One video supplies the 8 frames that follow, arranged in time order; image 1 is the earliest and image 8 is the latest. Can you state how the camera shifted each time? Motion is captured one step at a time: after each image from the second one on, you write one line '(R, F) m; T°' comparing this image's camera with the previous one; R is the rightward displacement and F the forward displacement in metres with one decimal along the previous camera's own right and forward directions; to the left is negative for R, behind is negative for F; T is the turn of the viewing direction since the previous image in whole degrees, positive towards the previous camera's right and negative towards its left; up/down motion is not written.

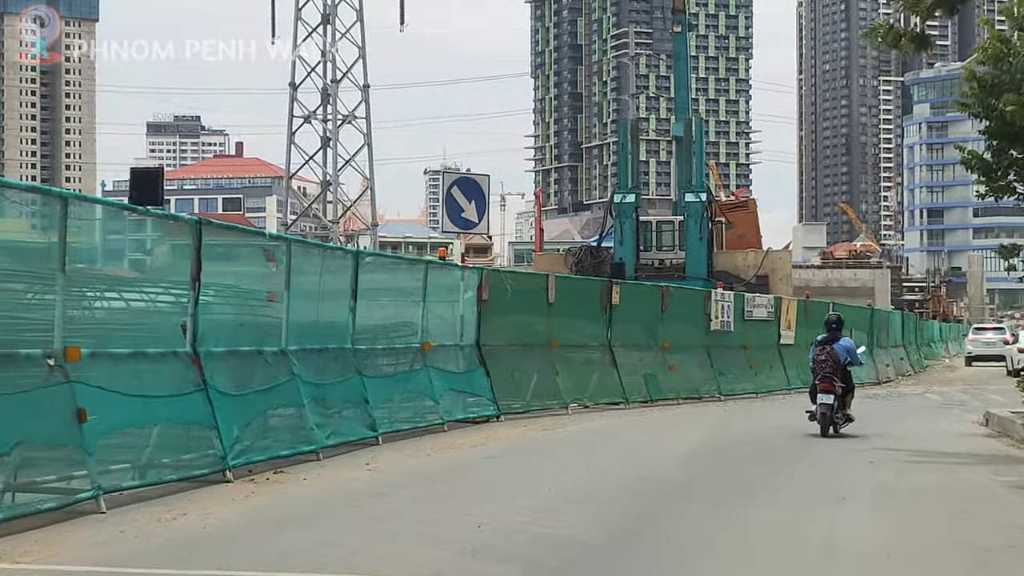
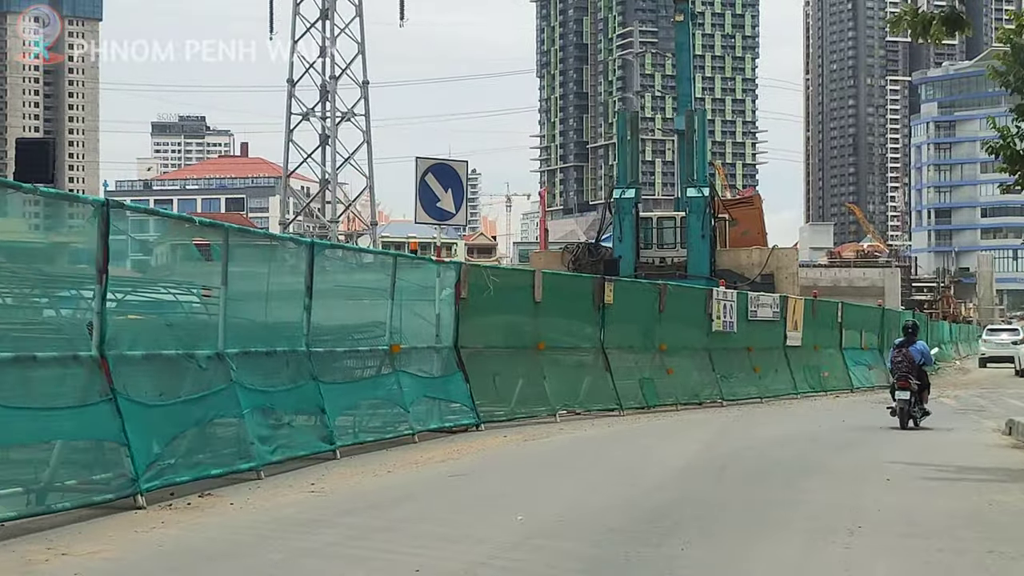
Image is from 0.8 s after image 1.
(-0.8, -0.7) m; 0°
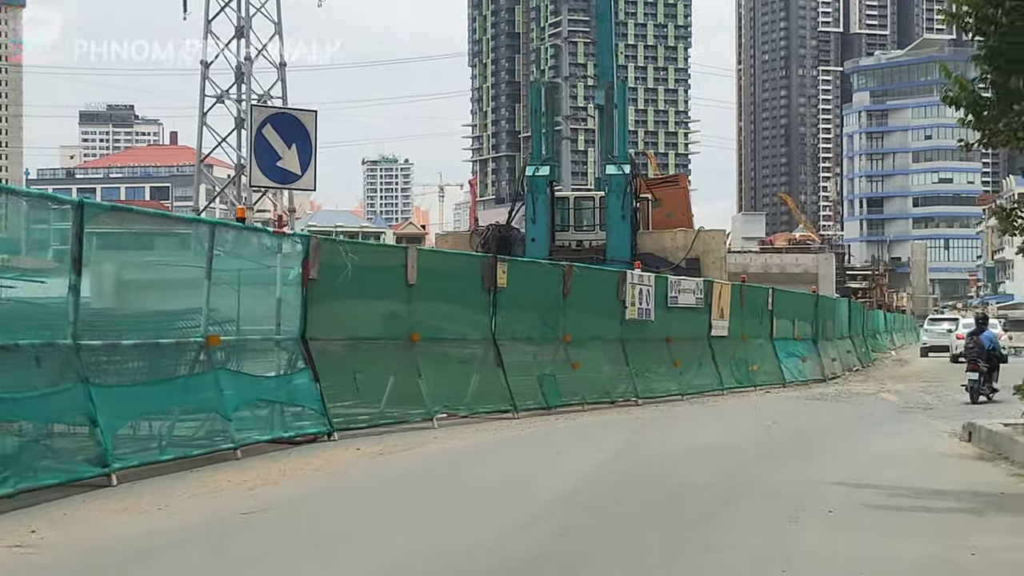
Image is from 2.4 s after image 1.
(+0.4, +2.5) m; +2°
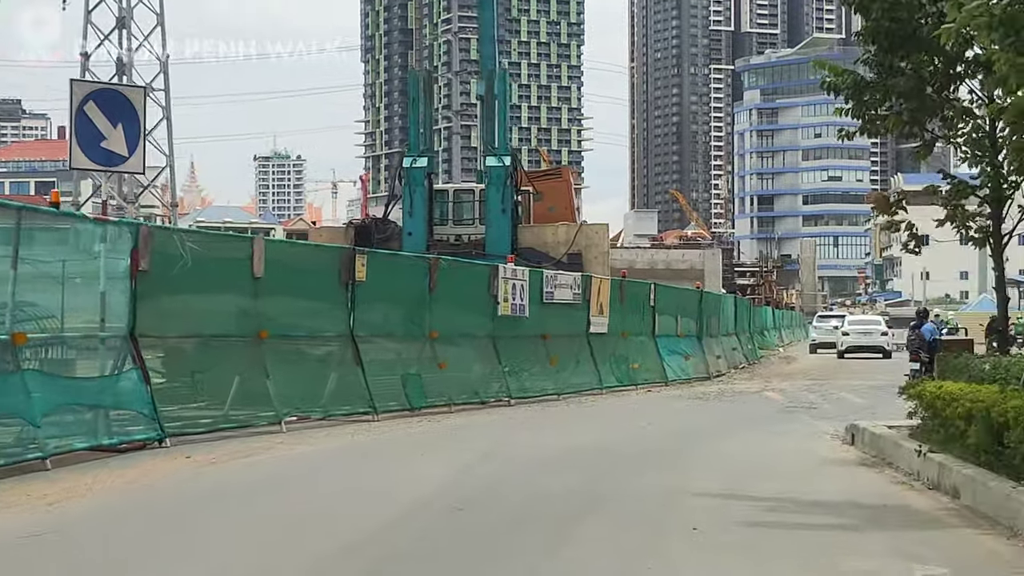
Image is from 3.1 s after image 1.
(+0.2, +0.9) m; +3°
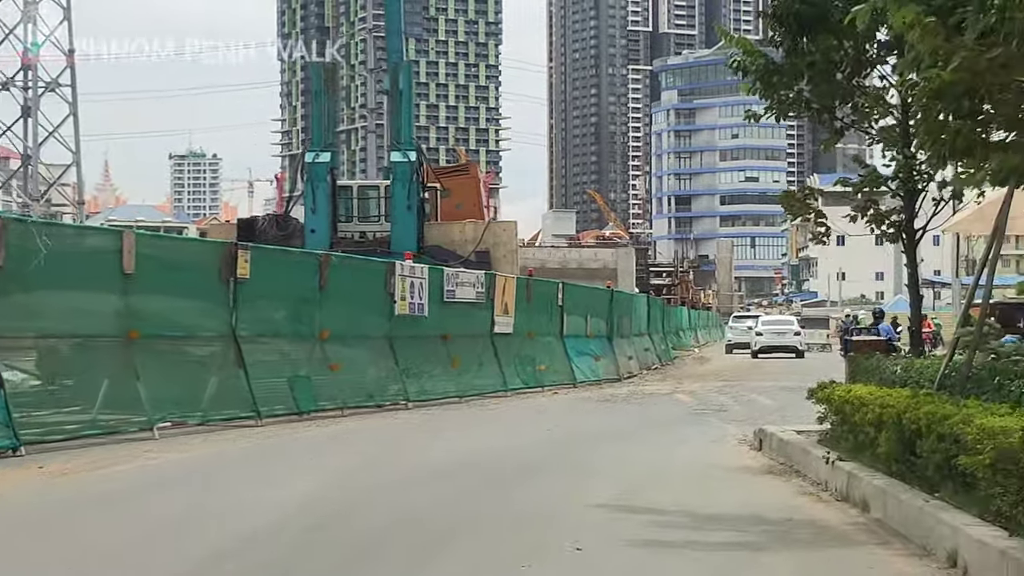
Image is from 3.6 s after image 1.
(+0.2, +0.7) m; +2°
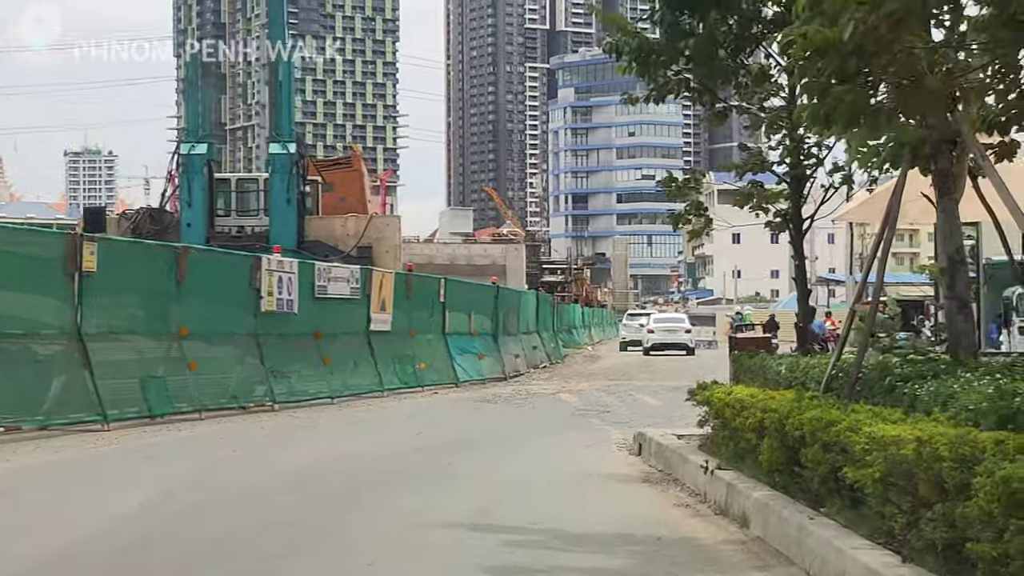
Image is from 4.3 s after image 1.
(+0.2, +0.8) m; +3°
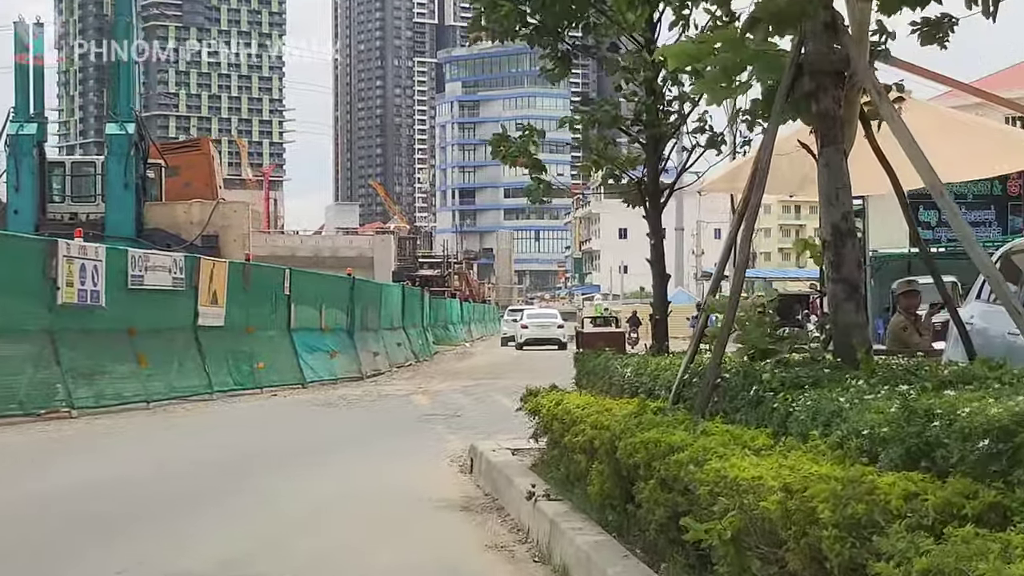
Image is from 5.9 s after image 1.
(+0.4, +1.8) m; +3°
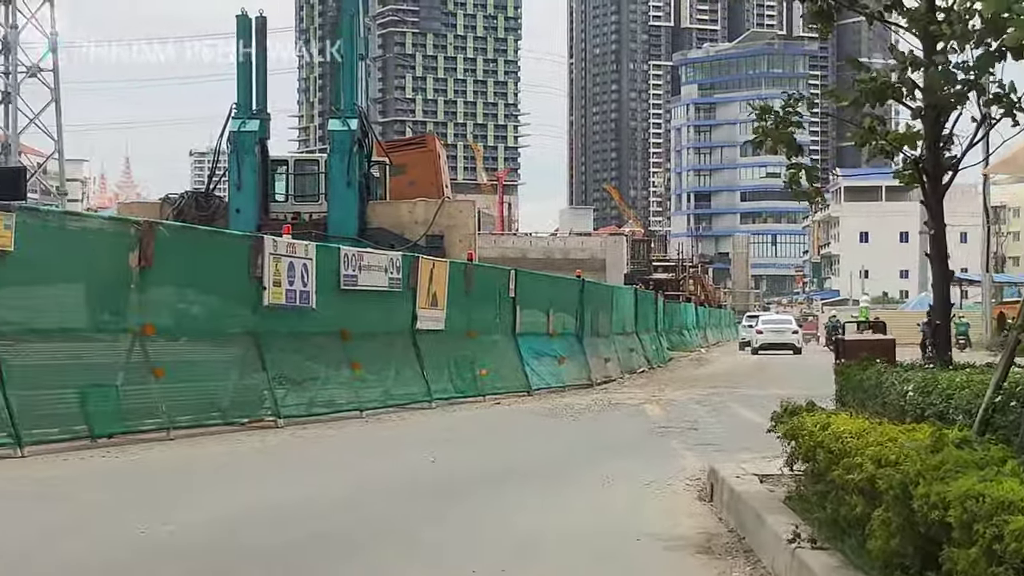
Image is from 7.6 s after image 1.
(0.0, +1.2) m; -7°
